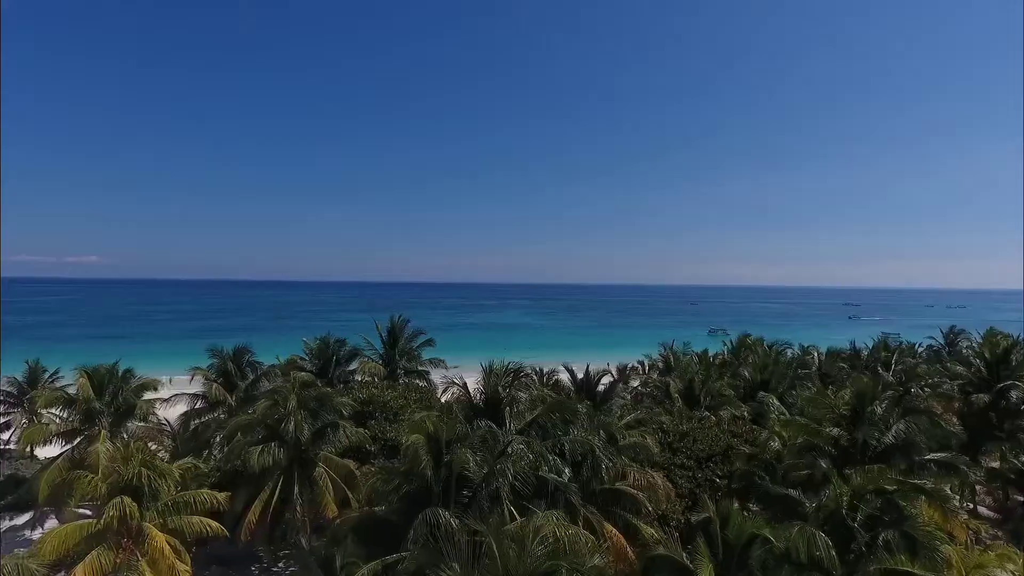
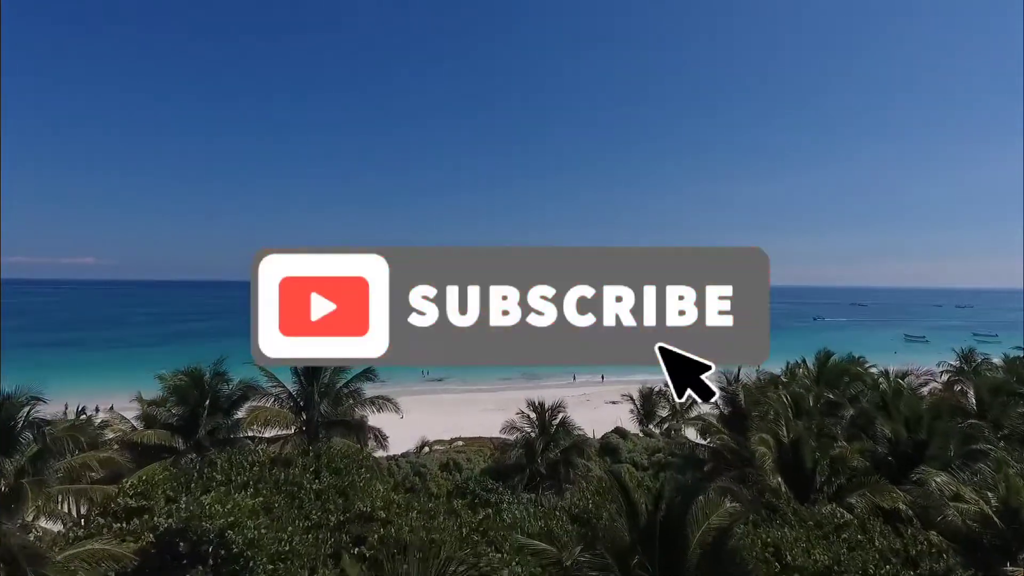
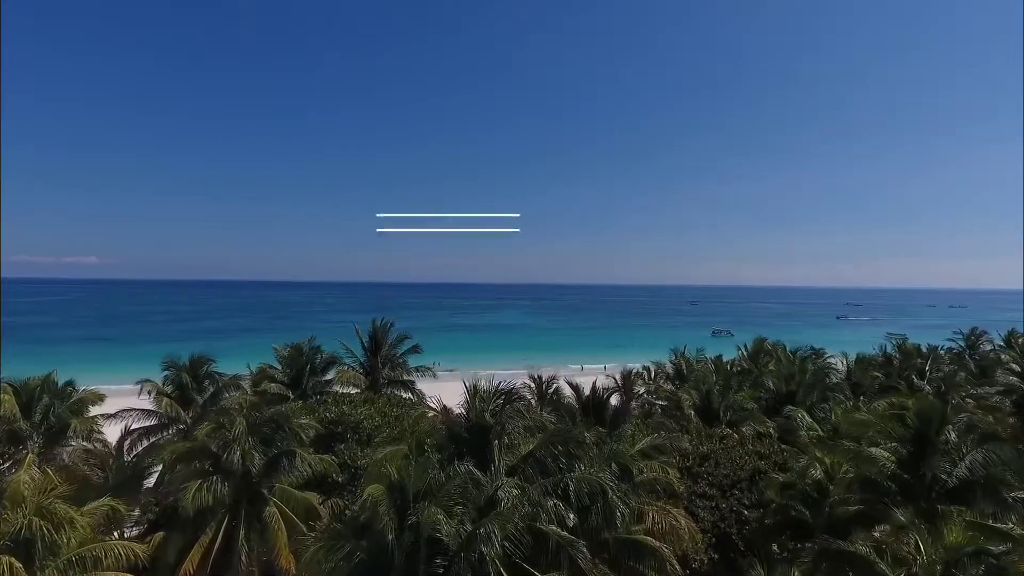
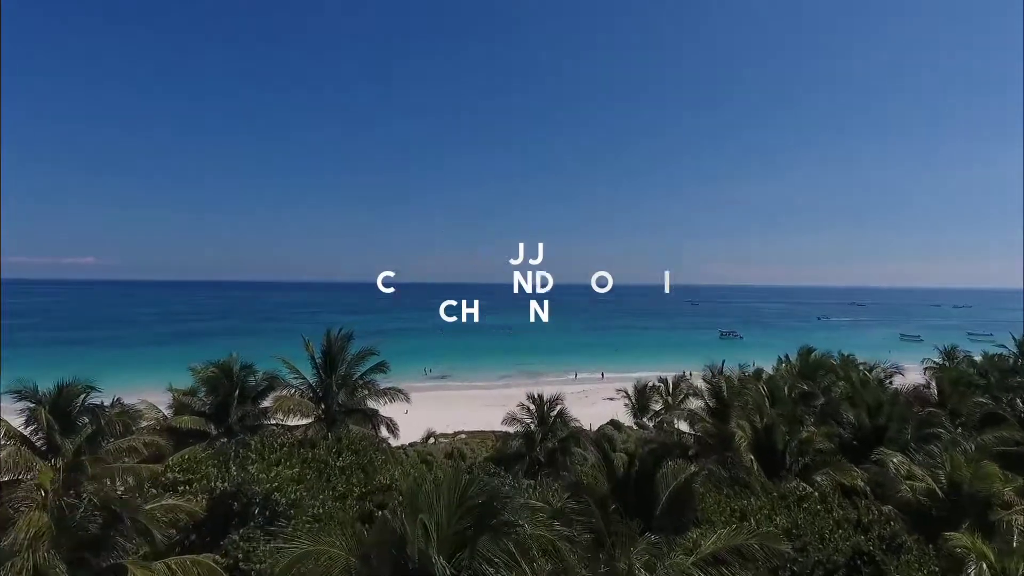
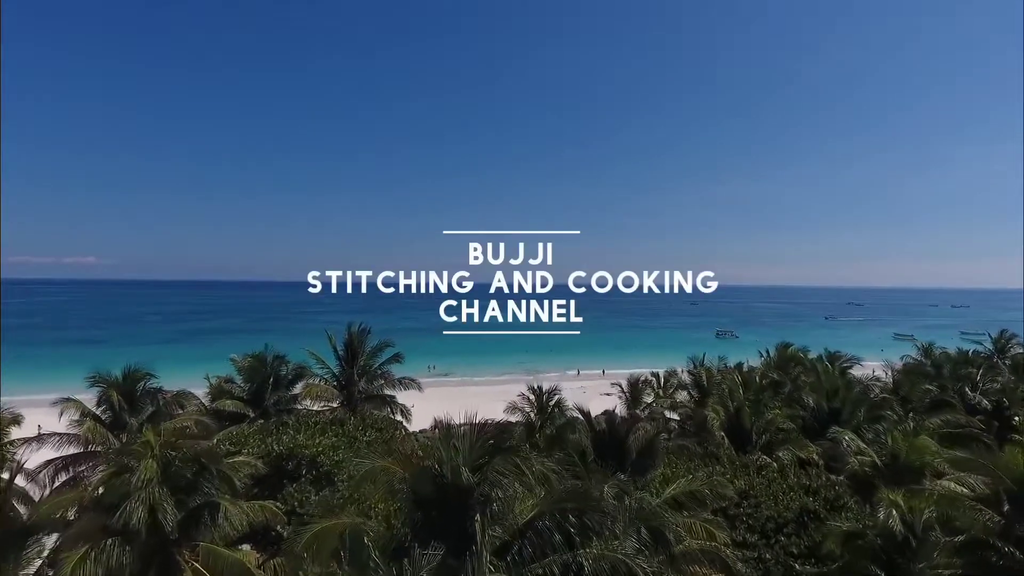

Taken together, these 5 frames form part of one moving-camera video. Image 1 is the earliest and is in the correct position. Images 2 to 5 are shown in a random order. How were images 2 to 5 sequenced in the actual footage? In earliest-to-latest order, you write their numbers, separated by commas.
3, 5, 4, 2
